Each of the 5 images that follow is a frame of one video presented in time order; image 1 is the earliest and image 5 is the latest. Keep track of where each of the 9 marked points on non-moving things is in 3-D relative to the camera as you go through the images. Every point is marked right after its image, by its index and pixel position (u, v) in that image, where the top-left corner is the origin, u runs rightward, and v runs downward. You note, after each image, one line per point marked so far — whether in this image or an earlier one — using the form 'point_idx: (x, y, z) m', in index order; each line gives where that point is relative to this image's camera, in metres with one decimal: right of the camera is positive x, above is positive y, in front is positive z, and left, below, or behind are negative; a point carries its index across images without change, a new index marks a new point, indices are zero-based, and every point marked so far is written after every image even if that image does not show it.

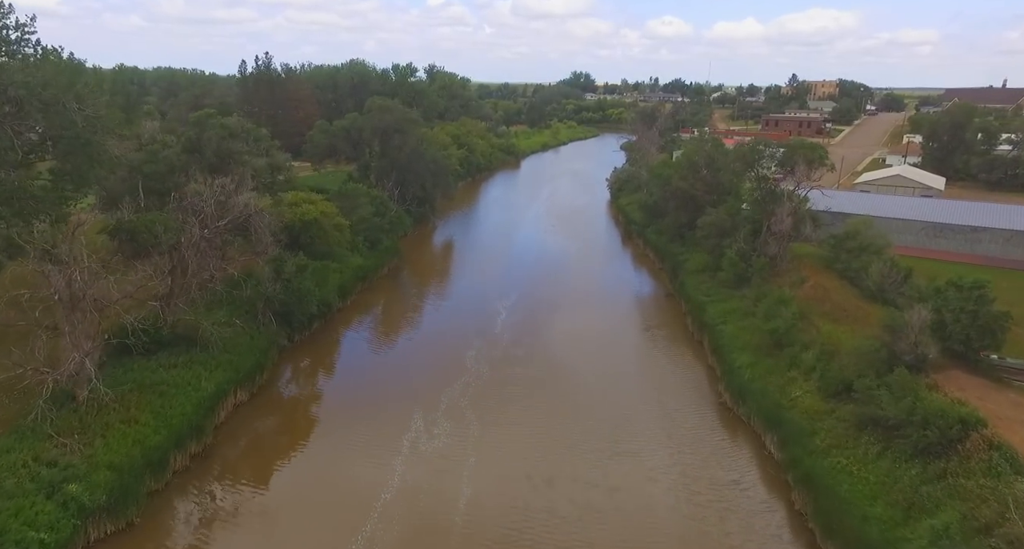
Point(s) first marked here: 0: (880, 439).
0: (+8.0, -3.6, +15.0) m
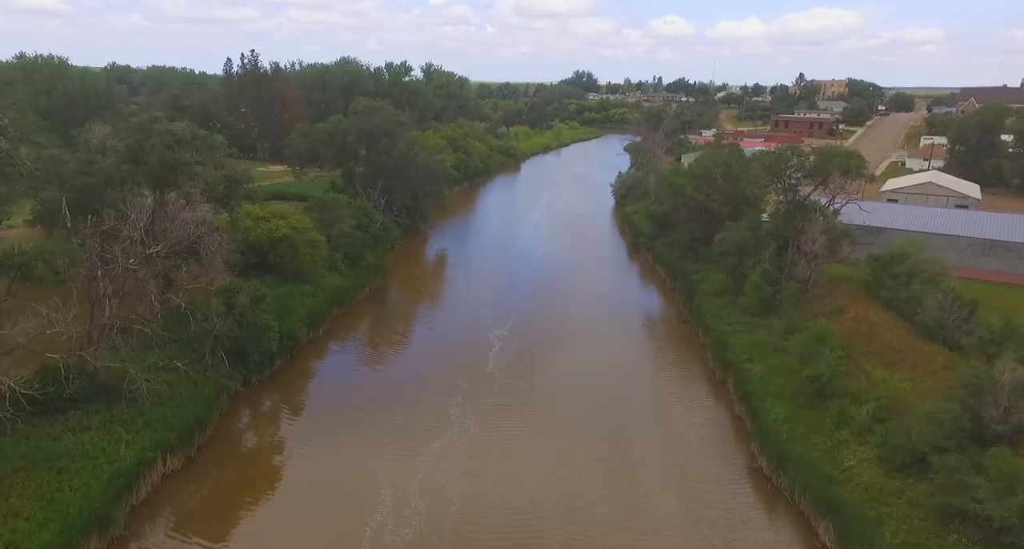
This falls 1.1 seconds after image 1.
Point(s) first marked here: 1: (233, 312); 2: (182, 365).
0: (+7.7, -4.5, +11.6) m
1: (-7.6, -1.0, +19.0) m
2: (-8.5, -2.3, +17.8) m
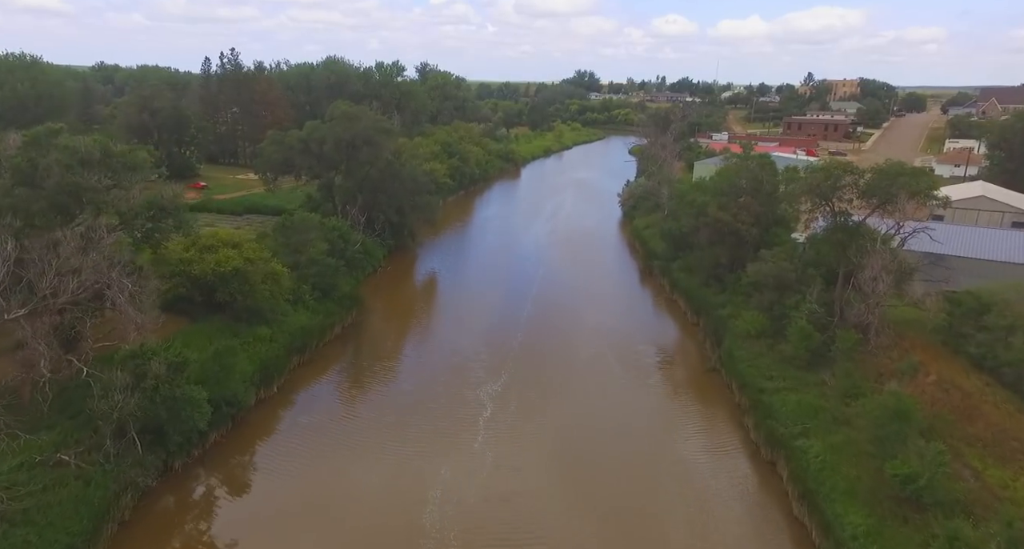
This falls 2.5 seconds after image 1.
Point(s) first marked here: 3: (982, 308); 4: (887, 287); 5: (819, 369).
0: (+7.6, -5.7, +7.3) m
1: (-7.8, -2.3, +14.7) m
2: (-8.6, -3.6, +13.5) m
3: (+12.1, -0.9, +18.0) m
4: (+10.3, -0.3, +19.1) m
5: (+8.7, -2.7, +19.7) m
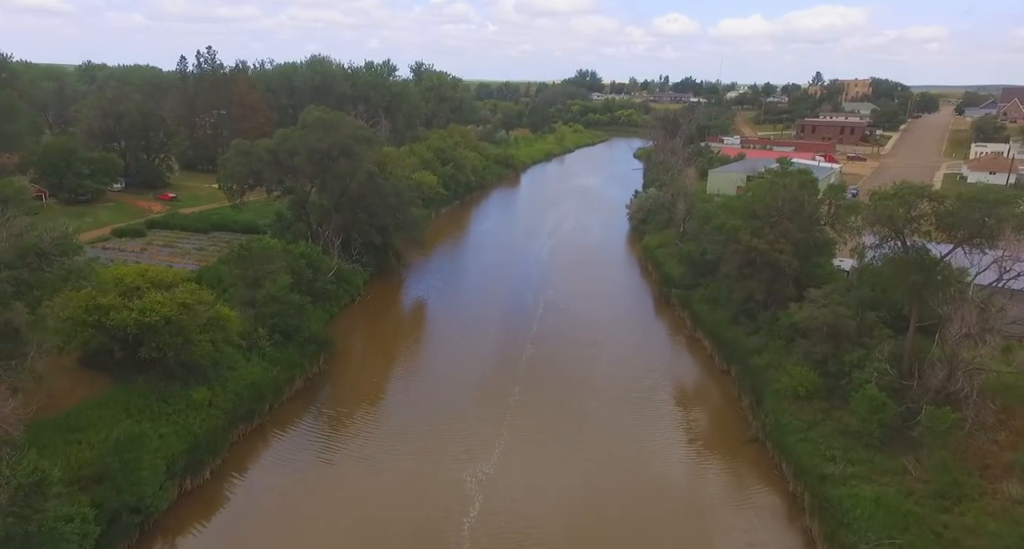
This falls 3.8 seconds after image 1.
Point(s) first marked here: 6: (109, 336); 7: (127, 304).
0: (+7.4, -7.0, +3.1) m
1: (-7.9, -3.5, +10.5) m
2: (-8.7, -4.8, +9.3) m
3: (+12.0, -2.1, +13.8) m
4: (+10.2, -1.6, +14.9) m
5: (+8.6, -3.9, +15.5) m
6: (-9.9, -1.5, +17.1) m
7: (-9.6, -0.7, +17.3) m
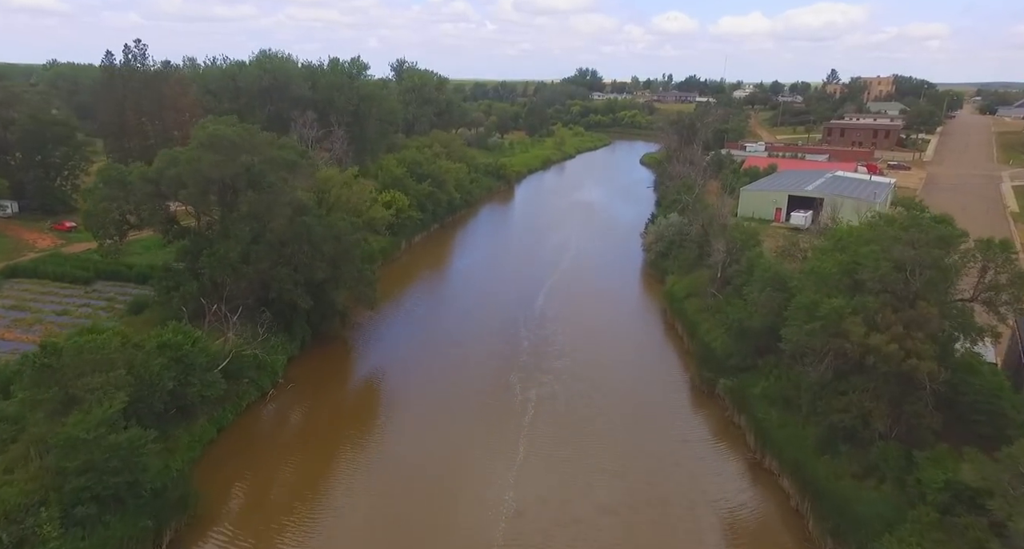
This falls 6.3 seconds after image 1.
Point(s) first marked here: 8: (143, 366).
0: (+6.9, -9.4, -5.8) m
1: (-8.5, -6.0, +1.6) m
2: (-9.3, -7.3, +0.4) m
3: (+11.4, -4.5, +4.9) m
4: (+9.6, -4.0, +6.0) m
5: (+7.9, -6.3, +6.6) m
6: (-10.5, -4.0, +8.1) m
7: (-10.2, -3.2, +8.4) m
8: (-8.2, -2.0, +15.9) m
